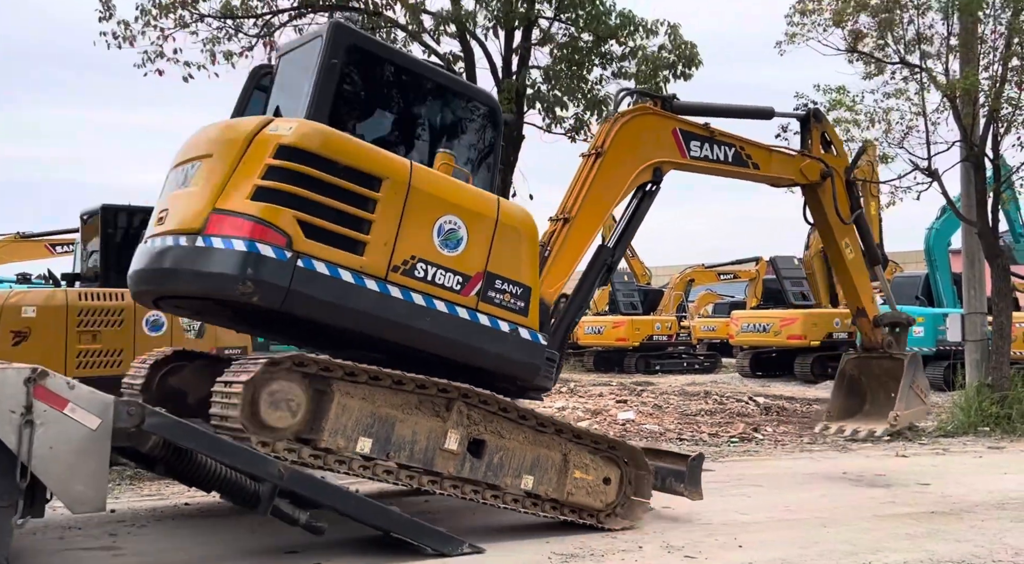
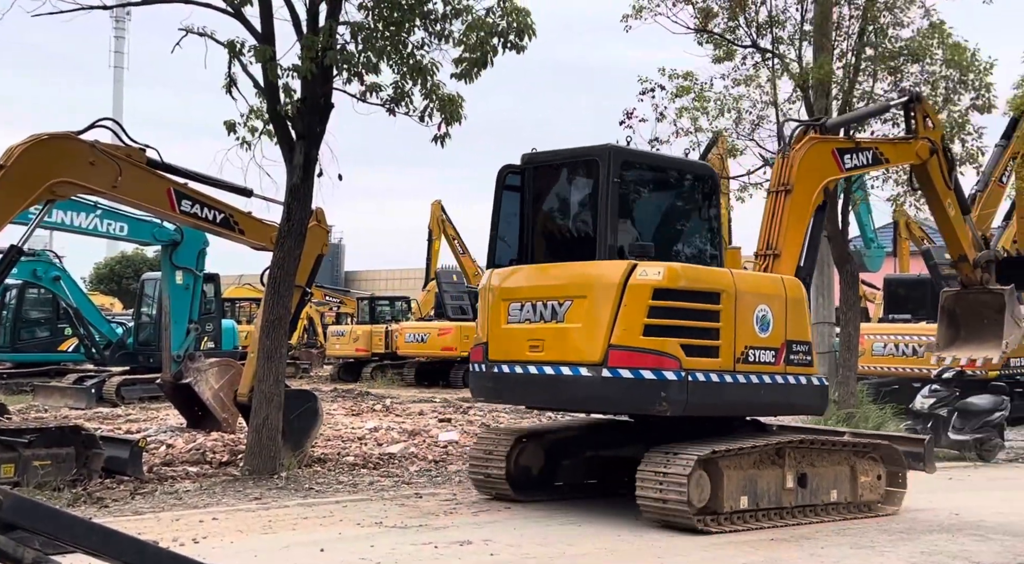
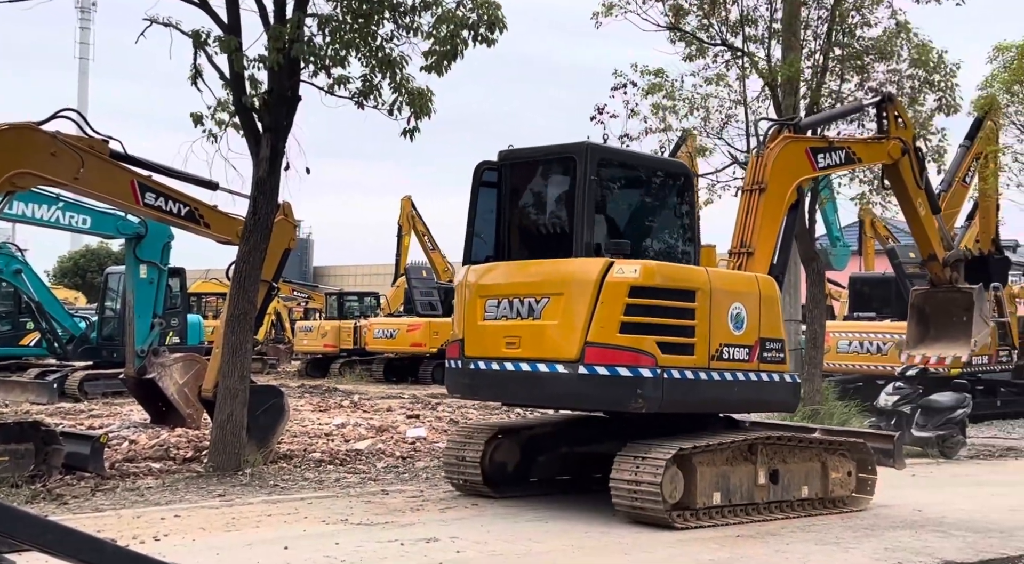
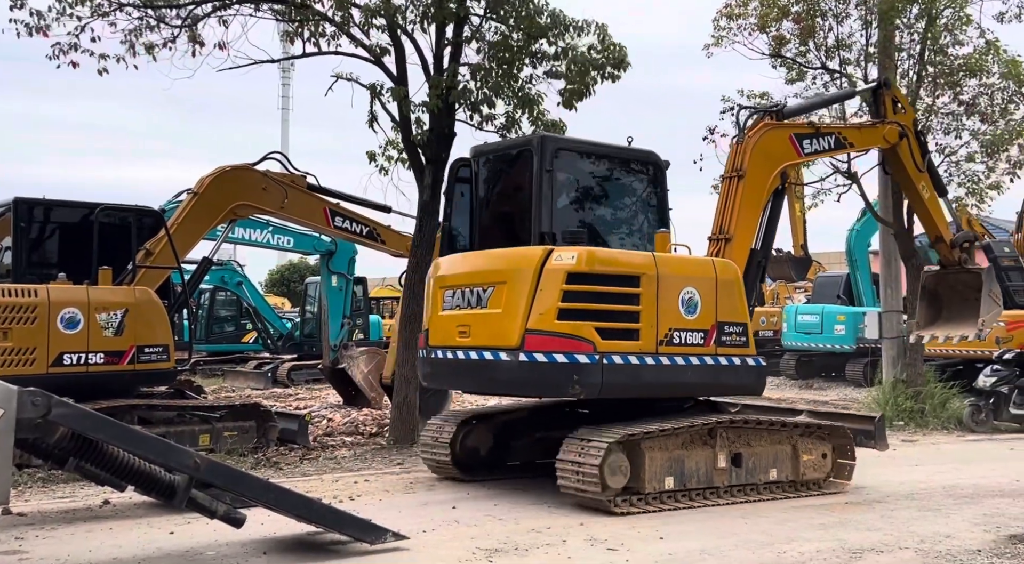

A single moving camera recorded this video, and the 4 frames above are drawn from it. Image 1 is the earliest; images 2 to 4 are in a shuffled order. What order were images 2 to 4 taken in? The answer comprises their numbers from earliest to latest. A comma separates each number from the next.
4, 2, 3
